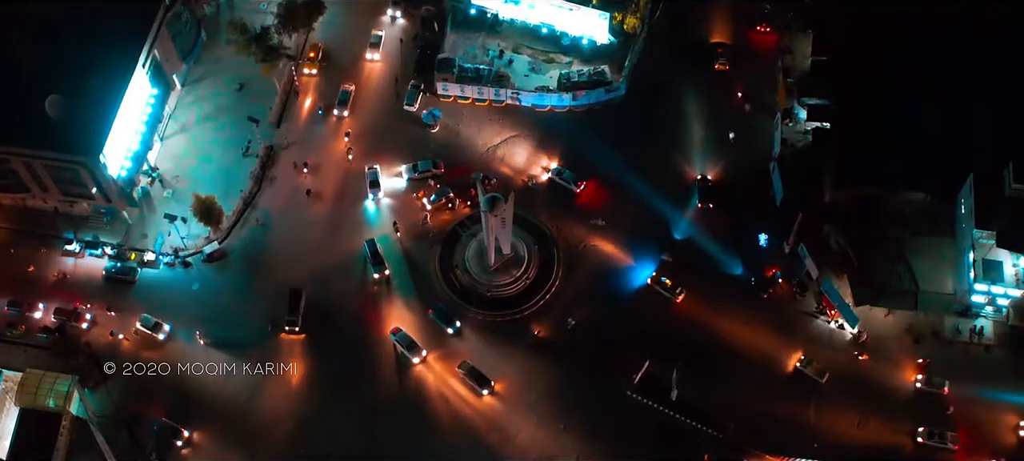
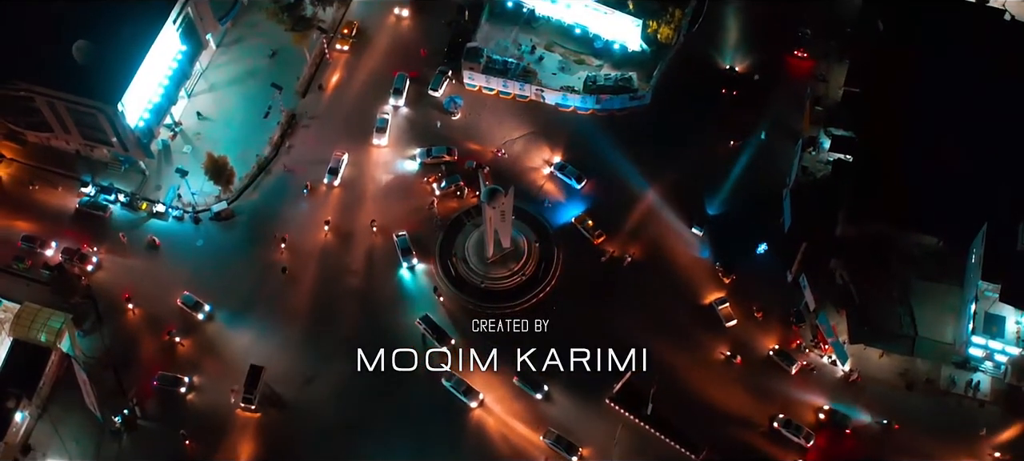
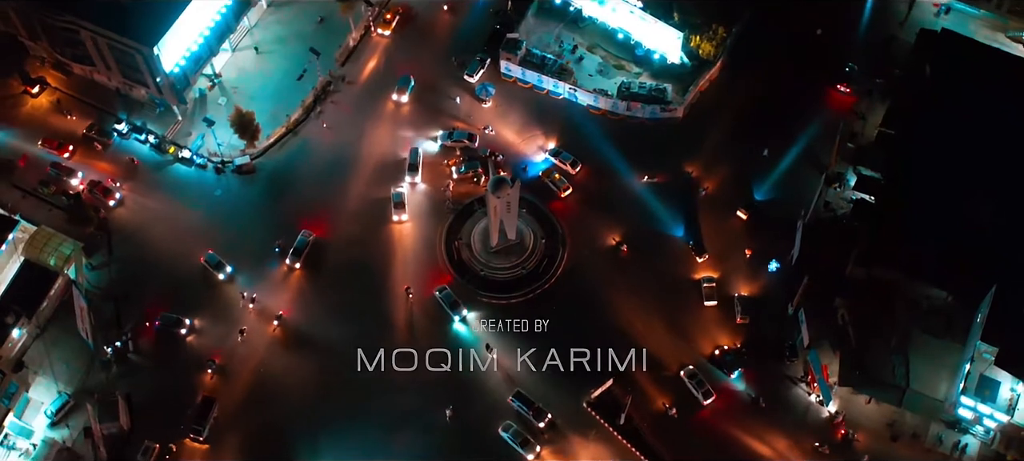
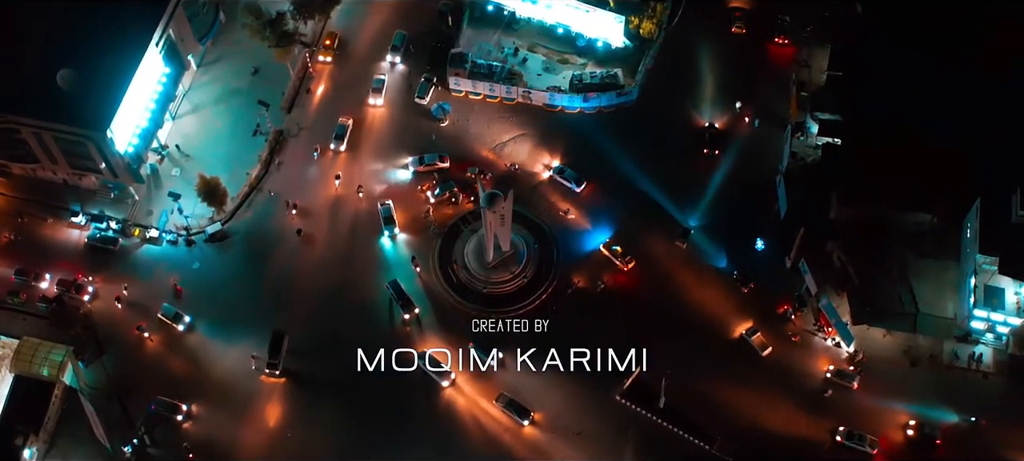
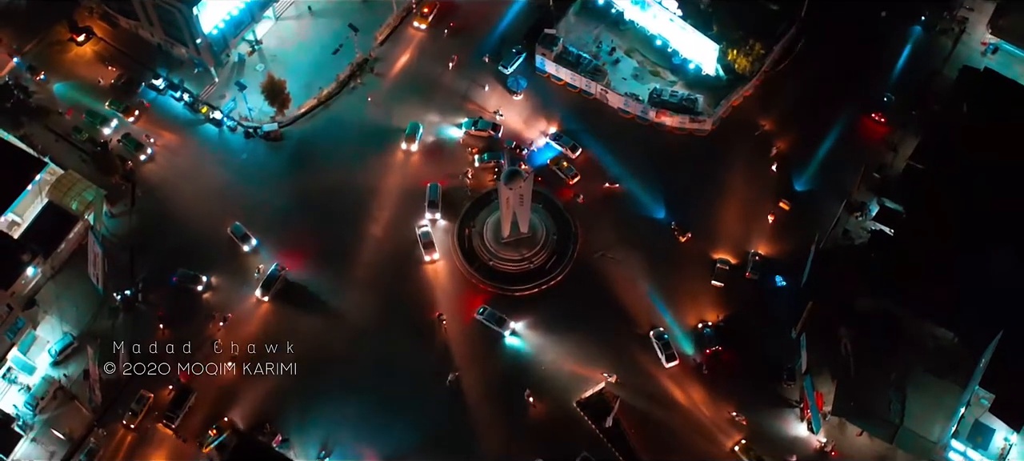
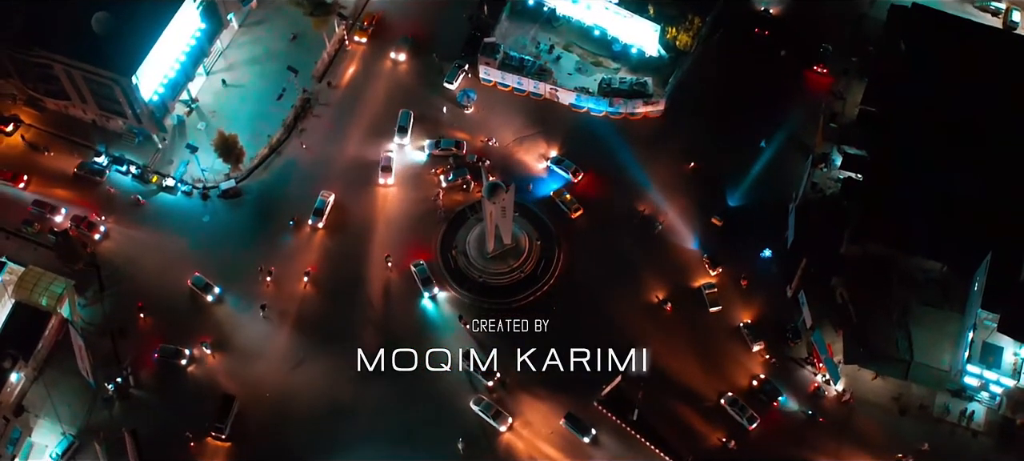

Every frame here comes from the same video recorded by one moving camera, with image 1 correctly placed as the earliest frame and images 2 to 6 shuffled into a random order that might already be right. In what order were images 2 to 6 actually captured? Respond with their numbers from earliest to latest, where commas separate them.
4, 2, 6, 3, 5
